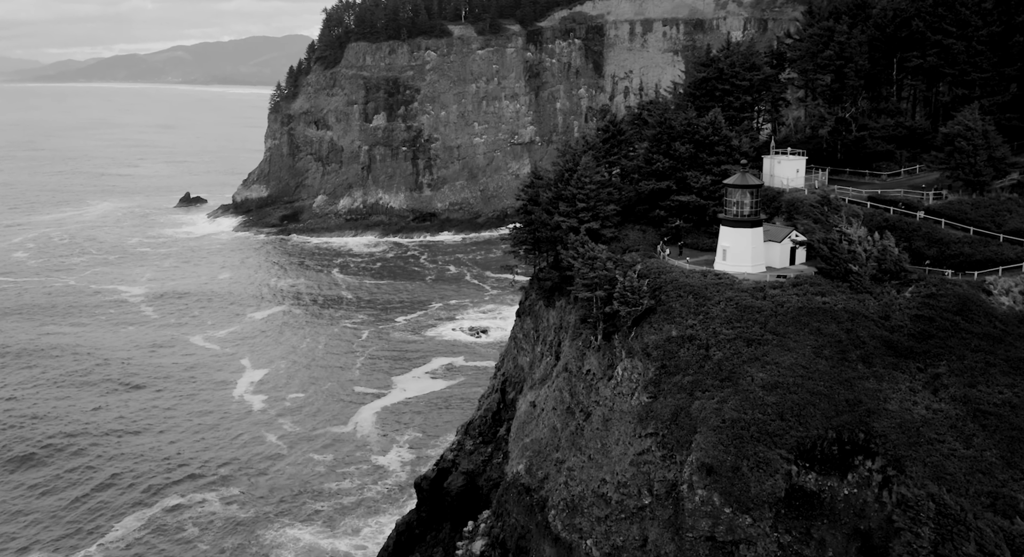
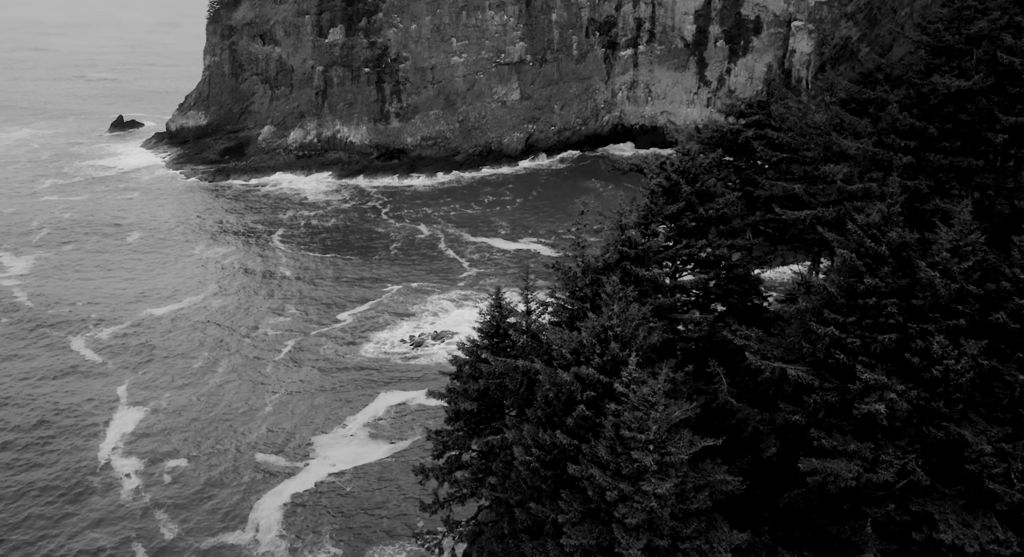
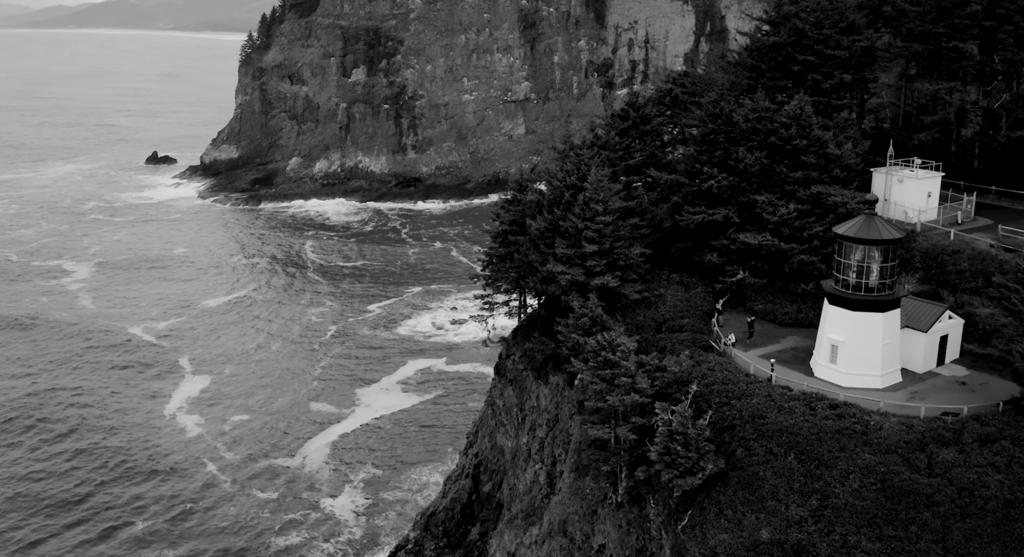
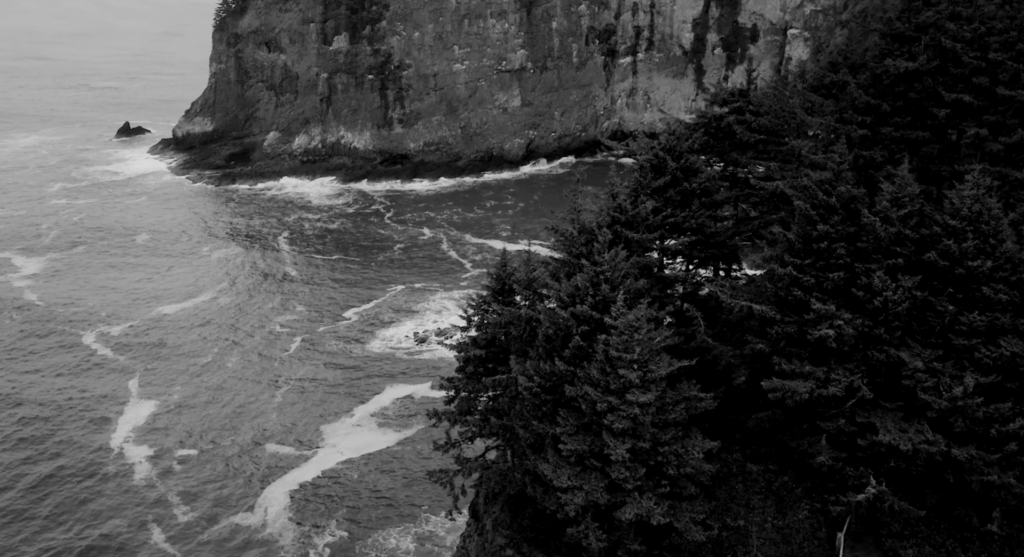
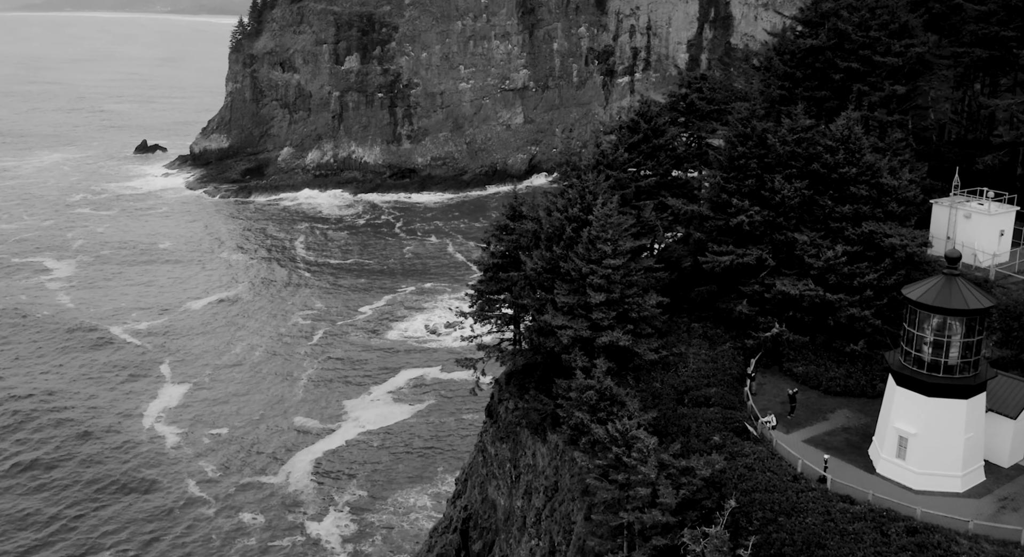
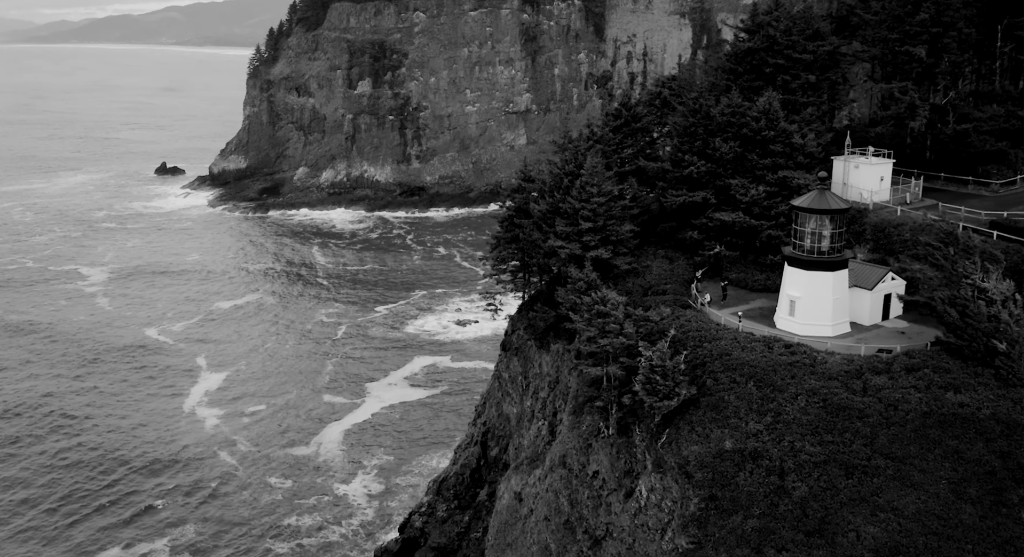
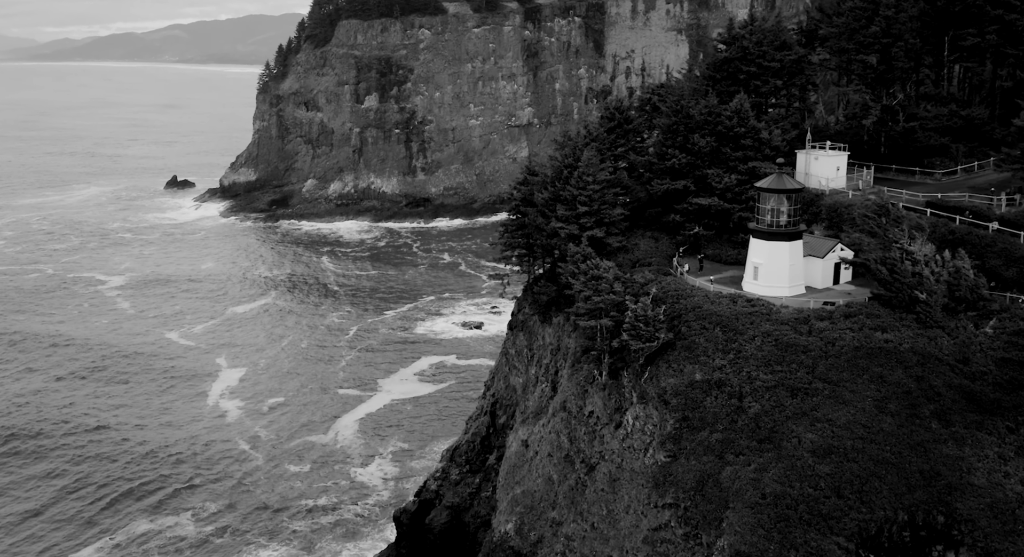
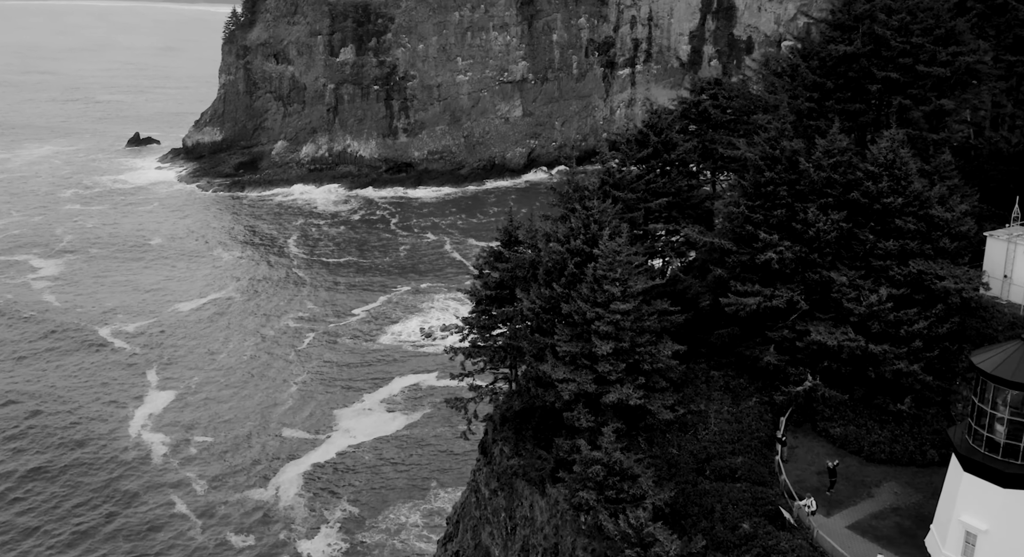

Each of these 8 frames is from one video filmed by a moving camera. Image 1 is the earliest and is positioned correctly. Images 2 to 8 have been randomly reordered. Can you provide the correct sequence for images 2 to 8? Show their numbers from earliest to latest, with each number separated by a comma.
7, 6, 3, 5, 8, 4, 2
